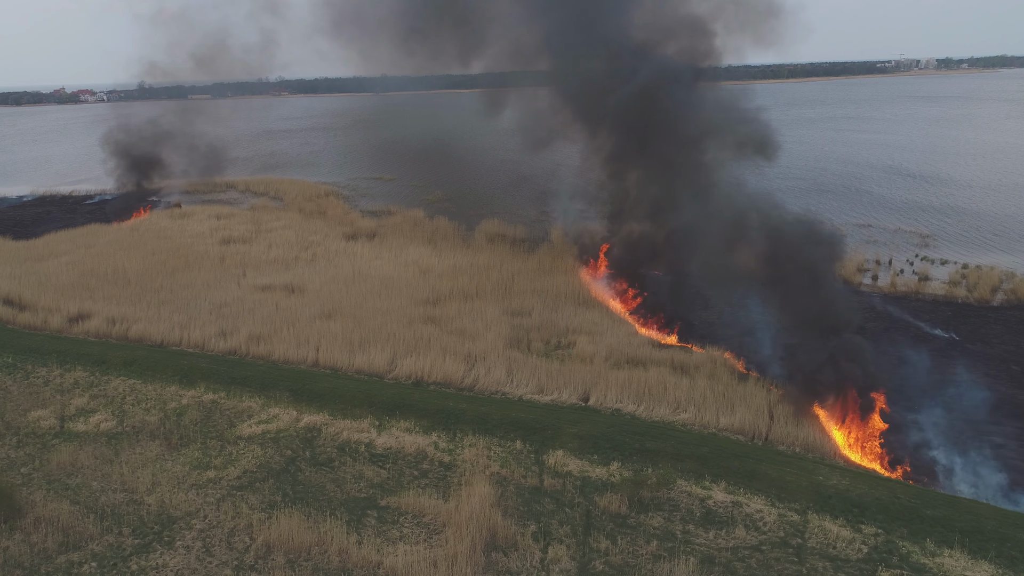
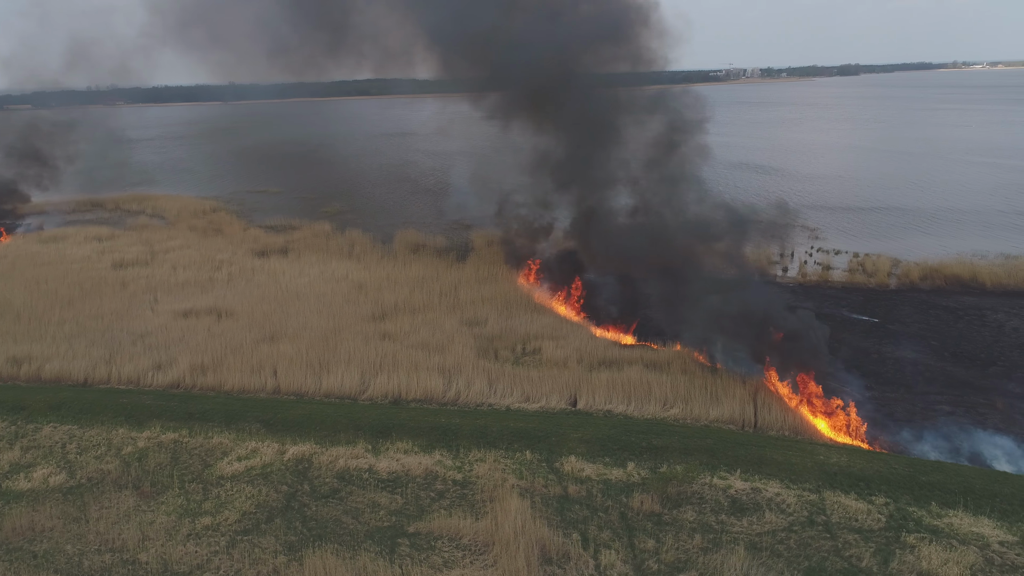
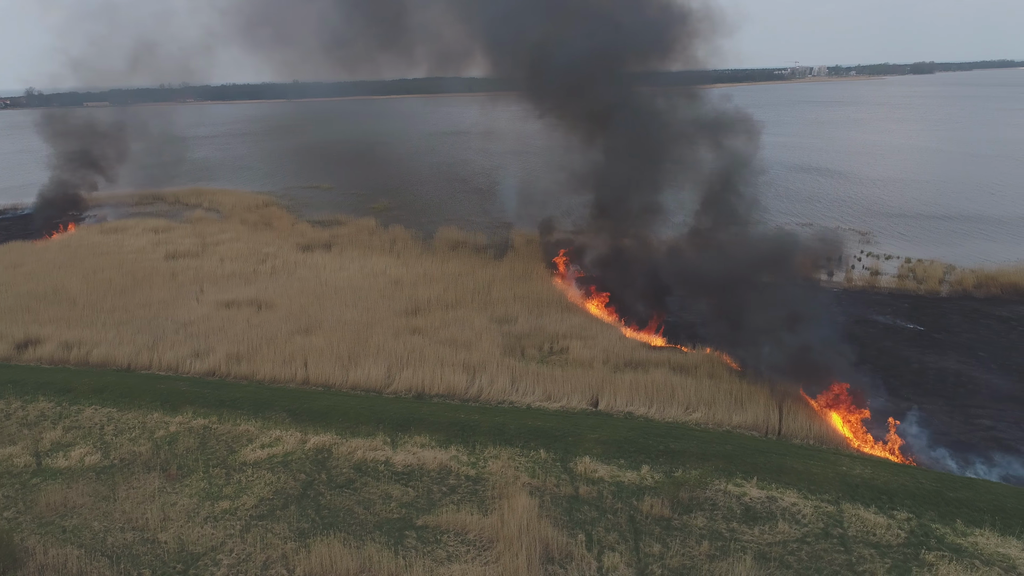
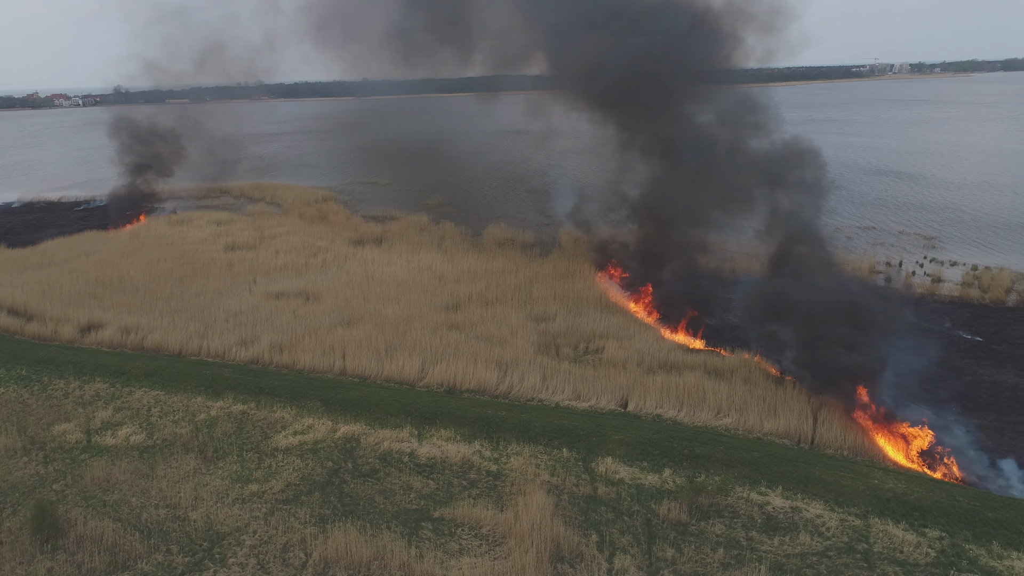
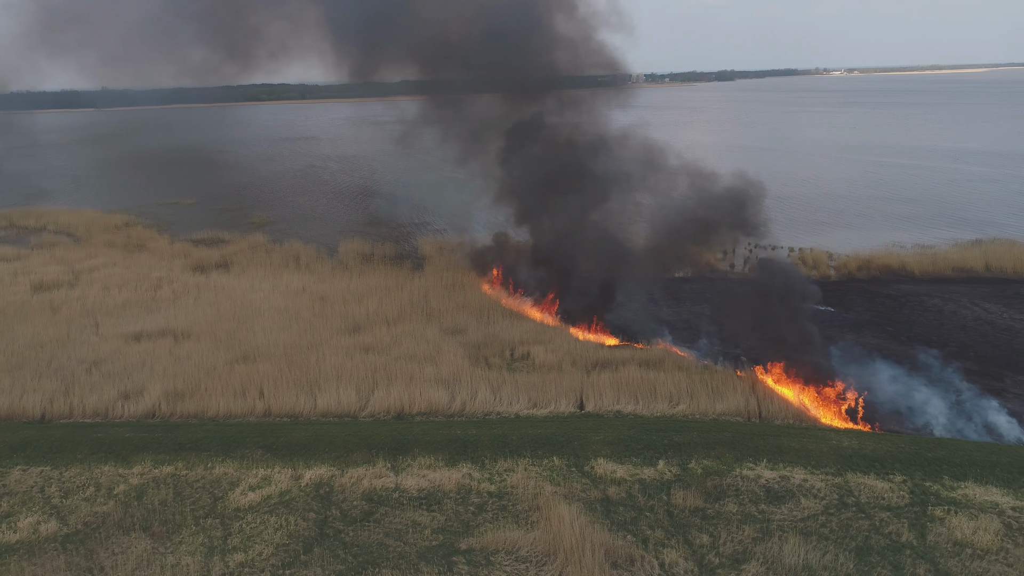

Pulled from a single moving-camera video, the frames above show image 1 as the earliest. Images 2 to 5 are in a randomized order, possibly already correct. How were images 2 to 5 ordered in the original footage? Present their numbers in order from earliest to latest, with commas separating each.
4, 3, 2, 5
